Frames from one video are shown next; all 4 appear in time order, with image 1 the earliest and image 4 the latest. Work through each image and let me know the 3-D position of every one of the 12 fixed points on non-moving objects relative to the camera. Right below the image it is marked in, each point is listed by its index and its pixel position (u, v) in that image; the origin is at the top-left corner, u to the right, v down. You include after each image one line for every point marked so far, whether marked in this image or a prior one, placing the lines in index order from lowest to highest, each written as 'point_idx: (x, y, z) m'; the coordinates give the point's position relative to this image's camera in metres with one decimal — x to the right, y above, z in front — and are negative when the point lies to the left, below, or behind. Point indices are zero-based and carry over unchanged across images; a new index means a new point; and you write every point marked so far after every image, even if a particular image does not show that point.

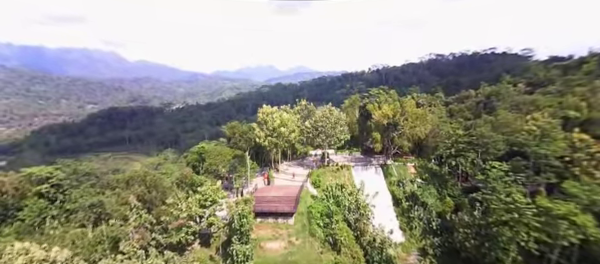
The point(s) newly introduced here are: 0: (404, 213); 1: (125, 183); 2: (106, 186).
0: (+5.1, -4.2, +14.4) m
1: (-10.2, -3.4, +16.6) m
2: (-12.5, -3.7, +18.3) m
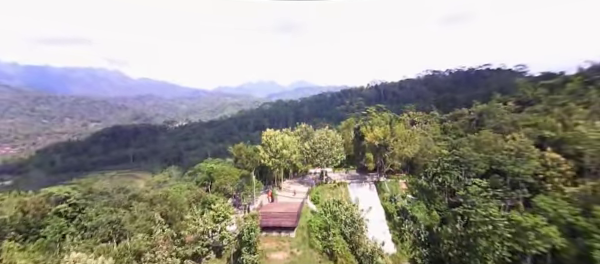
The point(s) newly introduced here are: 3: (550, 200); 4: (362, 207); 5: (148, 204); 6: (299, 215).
0: (+5.2, -5.2, +15.1) m
1: (-10.1, -4.6, +17.4) m
2: (-12.4, -5.1, +19.1) m
3: (+7.6, -2.1, +8.4) m
4: (+3.8, -4.7, +17.2) m
5: (-9.3, -4.6, +17.2) m
6: (-0.1, -4.5, +14.8) m
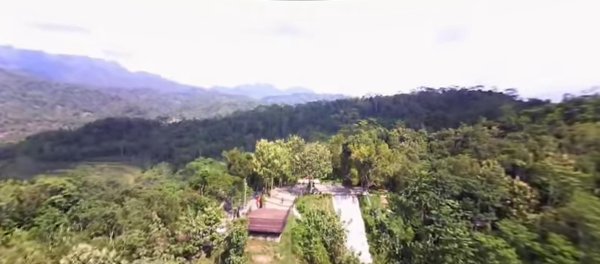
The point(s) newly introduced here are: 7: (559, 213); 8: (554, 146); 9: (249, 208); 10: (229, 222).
0: (+4.4, -6.2, +15.8) m
1: (-10.9, -4.4, +17.7) m
2: (-13.3, -4.8, +19.4) m
3: (+7.1, -3.1, +9.2) m
4: (+2.9, -5.6, +17.9) m
5: (-10.2, -4.4, +17.6) m
6: (-0.8, -5.1, +15.4) m
7: (+8.4, -2.6, +8.9) m
8: (+16.3, -1.0, +17.7) m
9: (-3.4, -5.0, +18.3) m
10: (-3.5, -4.5, +13.6) m
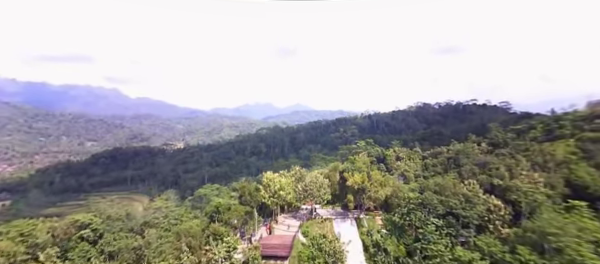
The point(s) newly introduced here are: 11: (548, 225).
0: (+4.7, -7.7, +16.9) m
1: (-10.6, -6.8, +19.0) m
2: (-12.9, -7.4, +20.6) m
3: (+7.3, -4.1, +10.5) m
4: (+3.3, -7.3, +19.0) m
5: (-9.8, -6.8, +18.8) m
6: (-0.5, -6.8, +16.6) m
7: (+8.5, -3.5, +10.2) m
8: (+16.5, -2.1, +19.1) m
9: (-3.1, -7.1, +19.5) m
10: (-3.2, -6.3, +14.8) m
11: (+8.4, -3.1, +9.2) m
